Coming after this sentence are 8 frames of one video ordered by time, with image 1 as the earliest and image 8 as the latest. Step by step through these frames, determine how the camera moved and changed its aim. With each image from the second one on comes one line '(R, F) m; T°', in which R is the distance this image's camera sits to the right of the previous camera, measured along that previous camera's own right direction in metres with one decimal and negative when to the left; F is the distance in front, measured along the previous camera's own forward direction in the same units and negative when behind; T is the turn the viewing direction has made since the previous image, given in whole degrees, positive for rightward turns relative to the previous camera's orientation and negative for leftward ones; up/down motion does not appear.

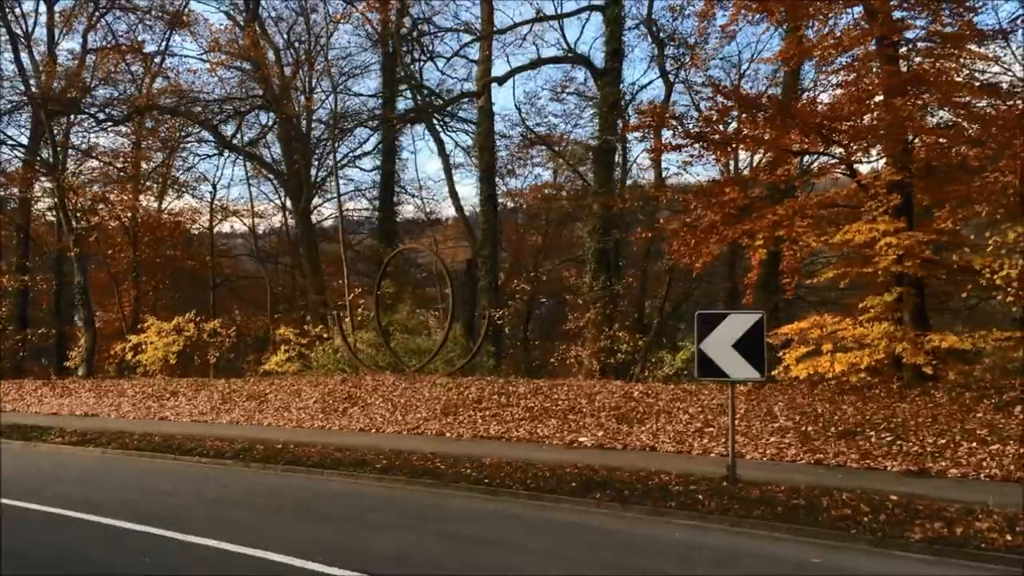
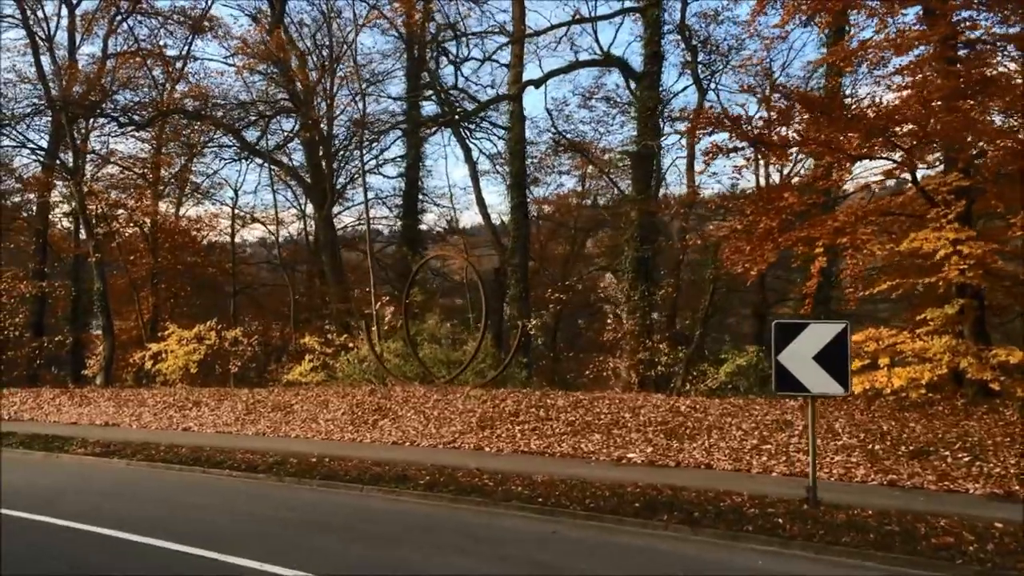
(-0.6, +0.7) m; -1°
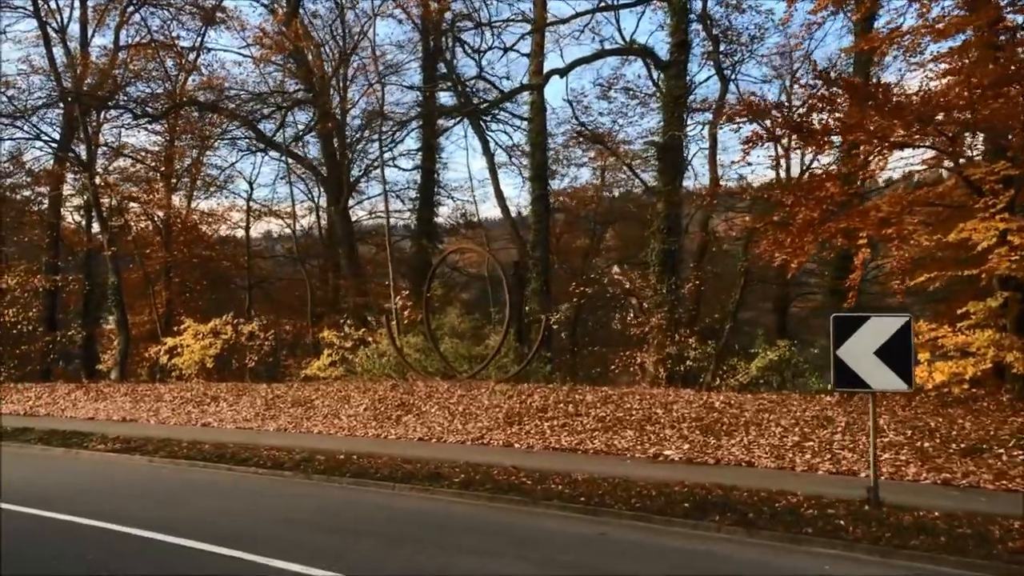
(-0.4, +0.4) m; 0°
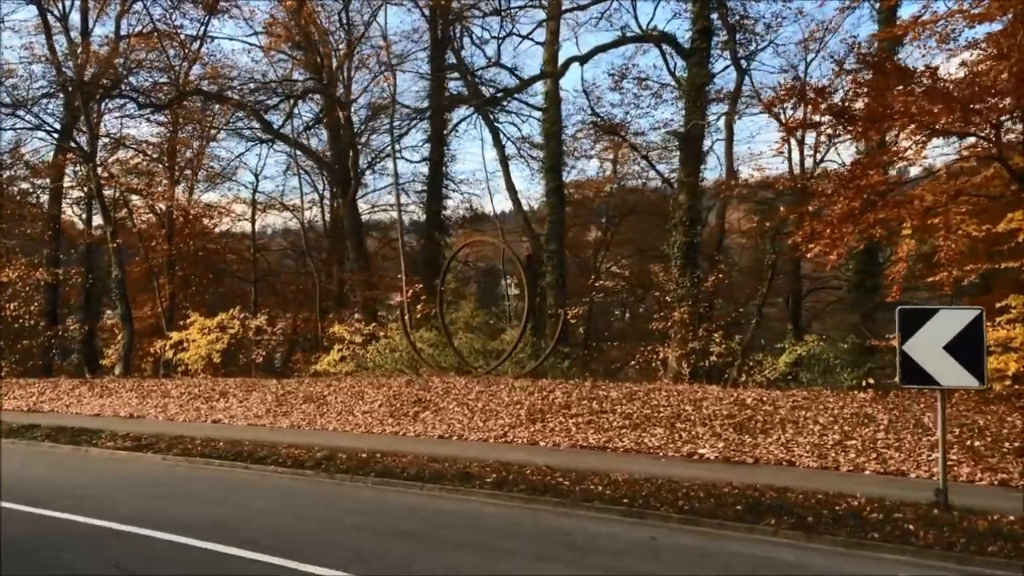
(-0.5, +0.5) m; 0°
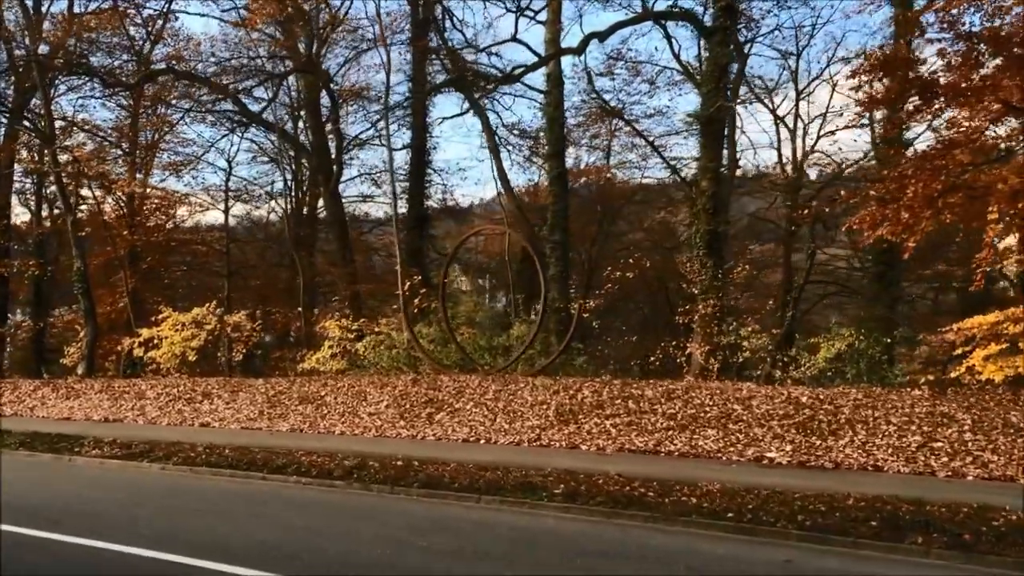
(-1.4, +1.3) m; +3°
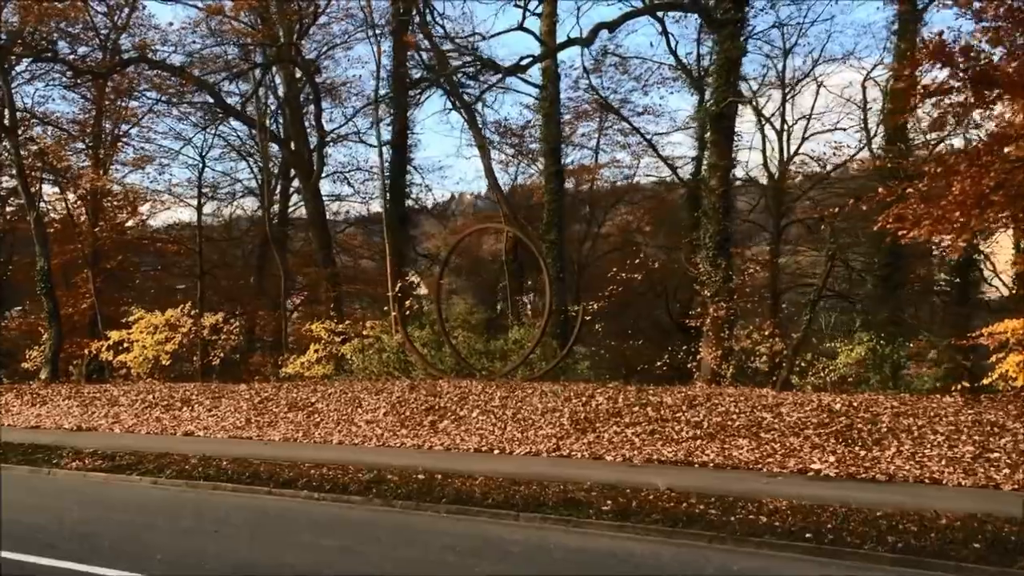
(-0.9, +0.9) m; +3°
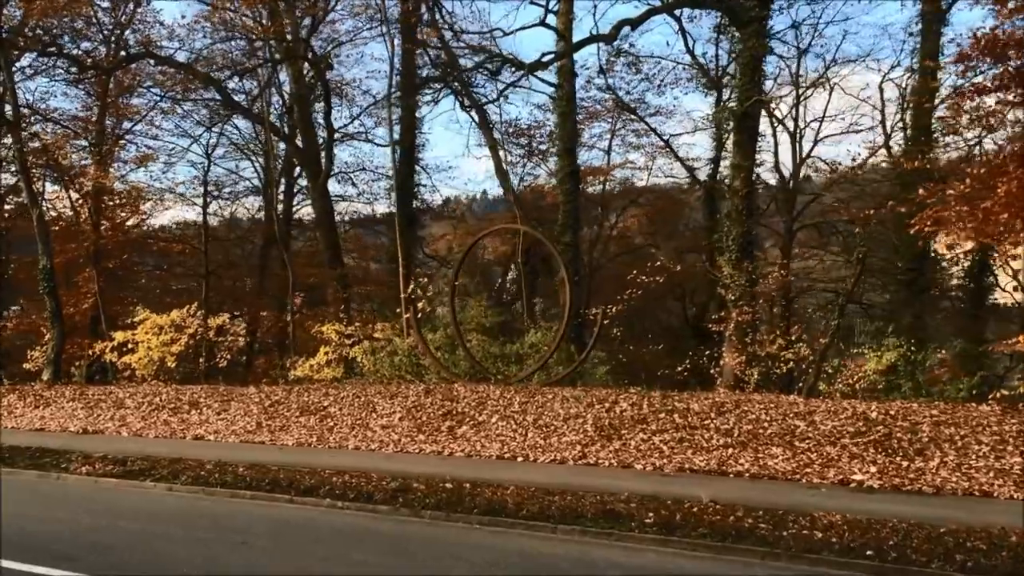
(-0.4, +0.4) m; 0°
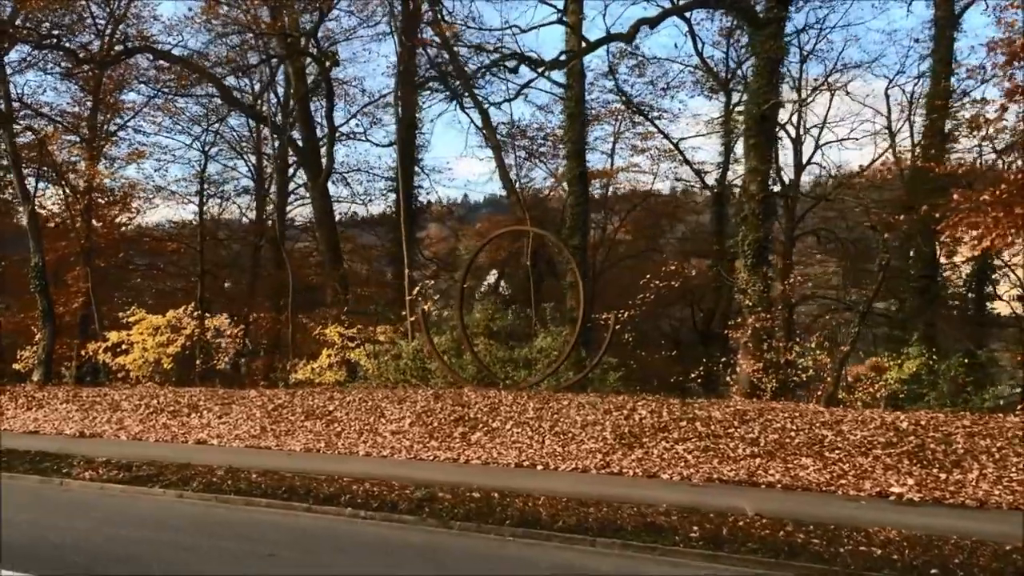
(-0.5, +0.4) m; +1°
